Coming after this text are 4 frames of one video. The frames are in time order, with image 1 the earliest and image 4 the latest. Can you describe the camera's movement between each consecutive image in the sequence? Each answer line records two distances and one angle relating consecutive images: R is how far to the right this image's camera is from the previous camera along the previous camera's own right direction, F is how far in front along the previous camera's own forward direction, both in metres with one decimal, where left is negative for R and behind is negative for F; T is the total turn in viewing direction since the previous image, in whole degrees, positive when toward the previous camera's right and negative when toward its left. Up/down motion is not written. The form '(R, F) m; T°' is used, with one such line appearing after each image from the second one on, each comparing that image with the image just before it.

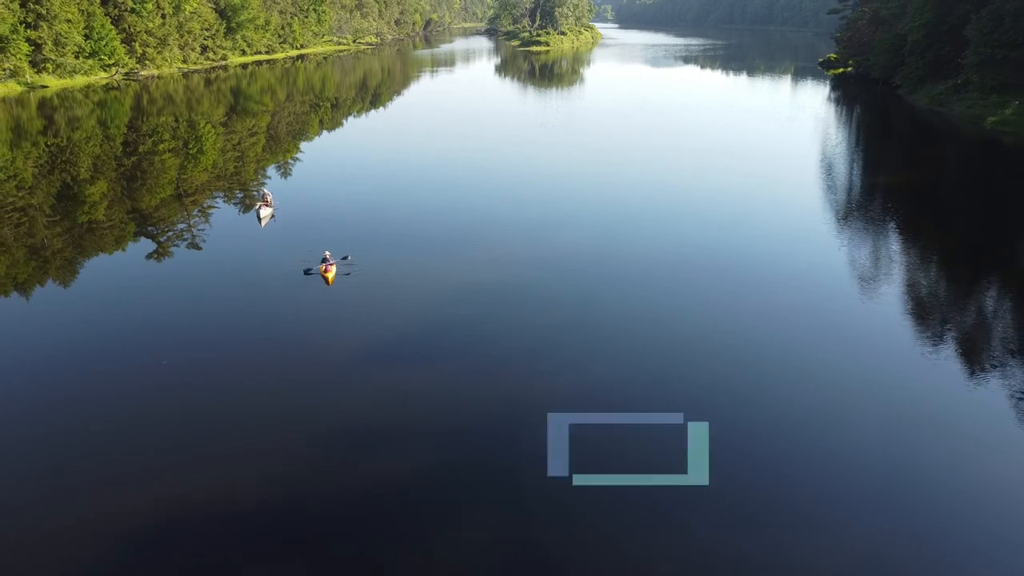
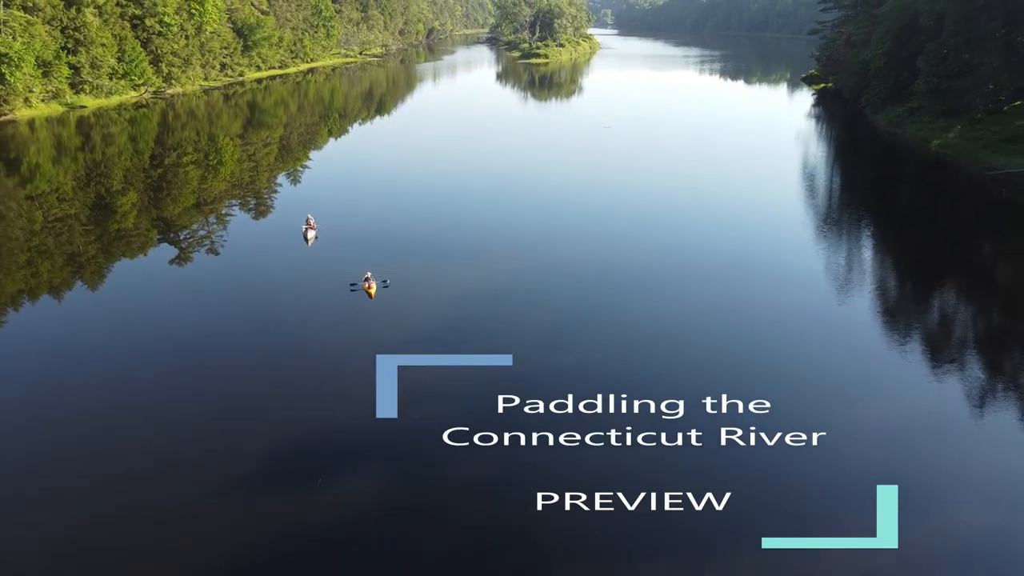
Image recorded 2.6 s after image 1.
(+1.2, -0.5) m; -4°
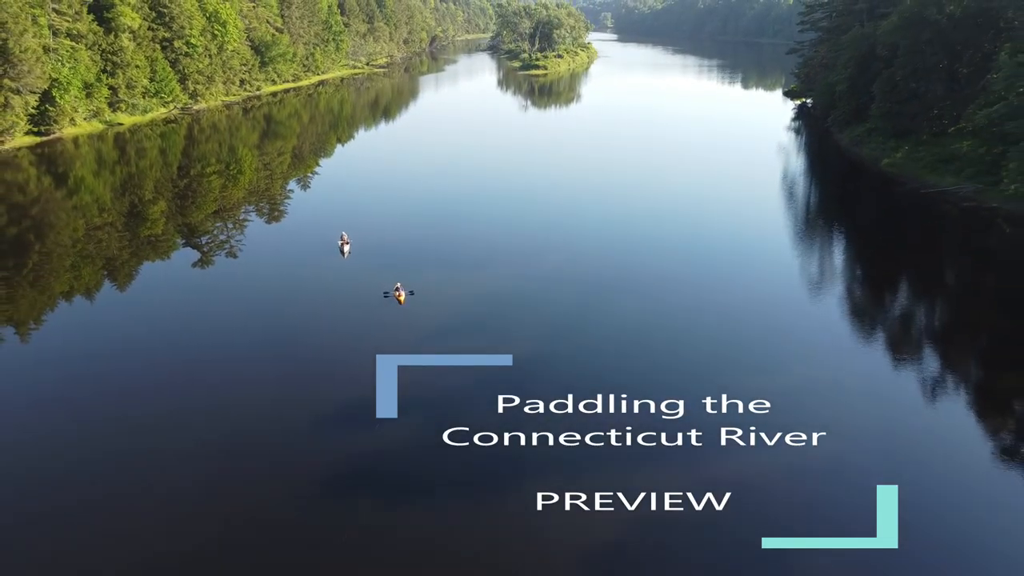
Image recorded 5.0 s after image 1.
(+1.5, -0.4) m; -5°
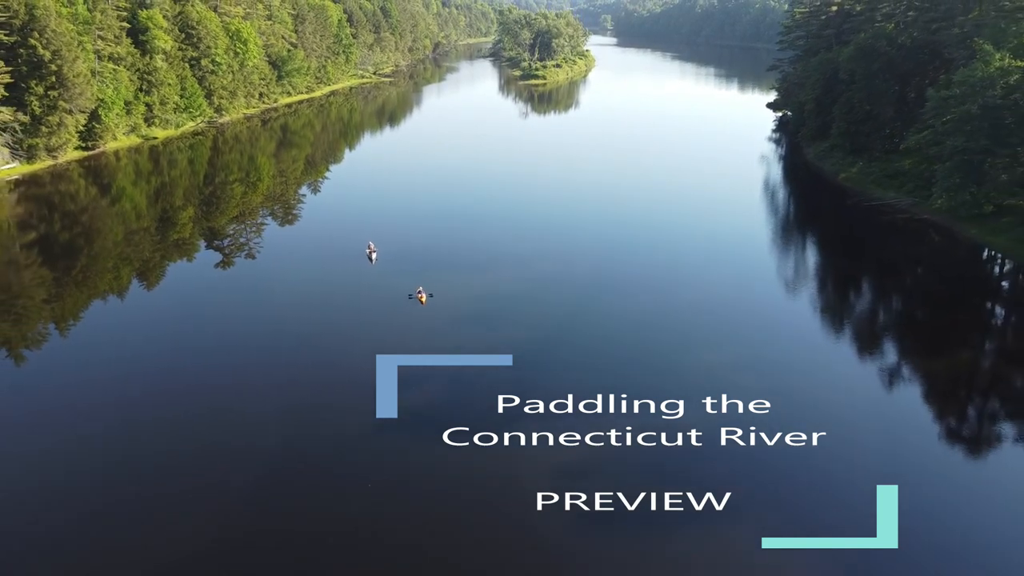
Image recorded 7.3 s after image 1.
(+1.6, -0.3) m; -5°
